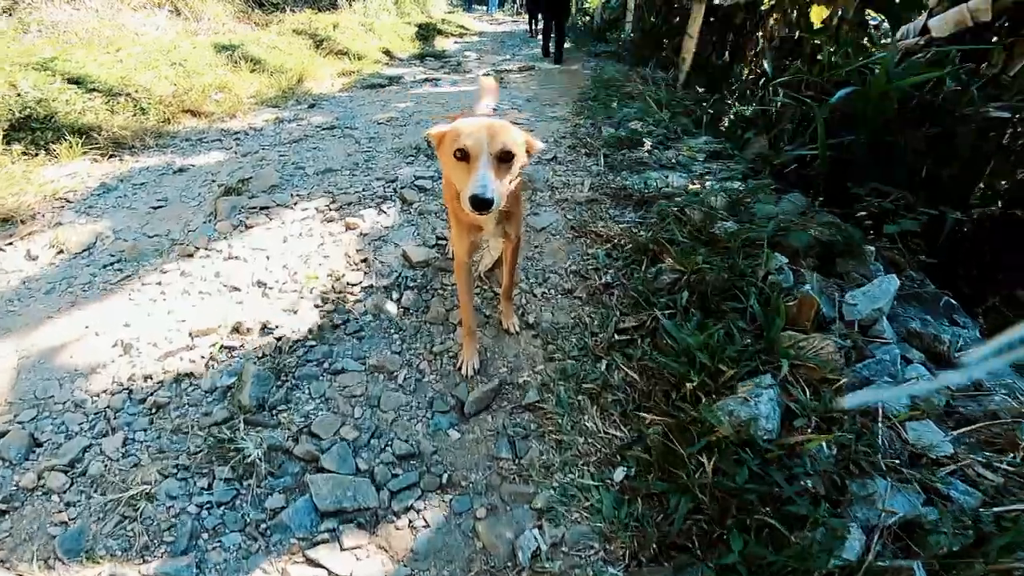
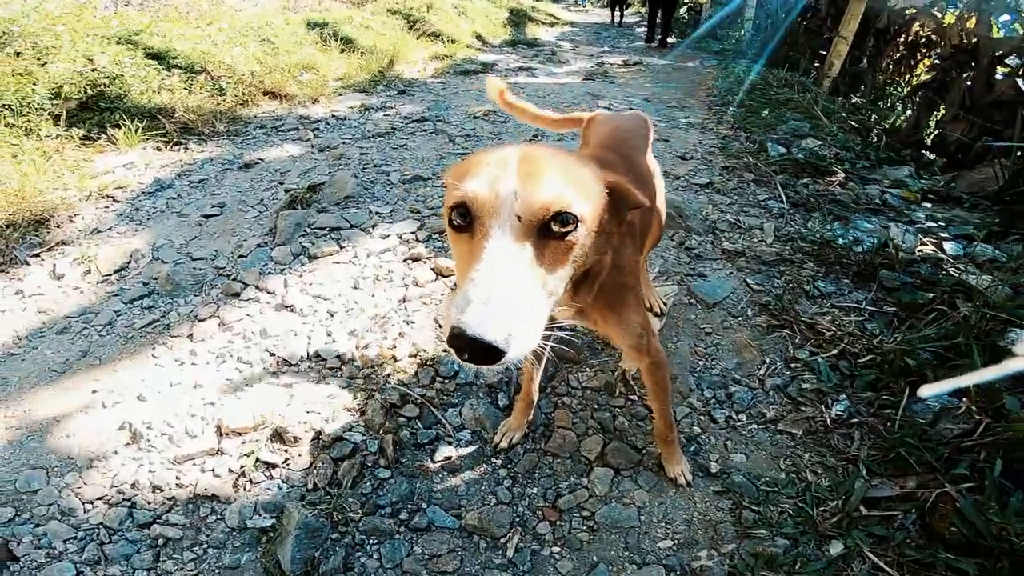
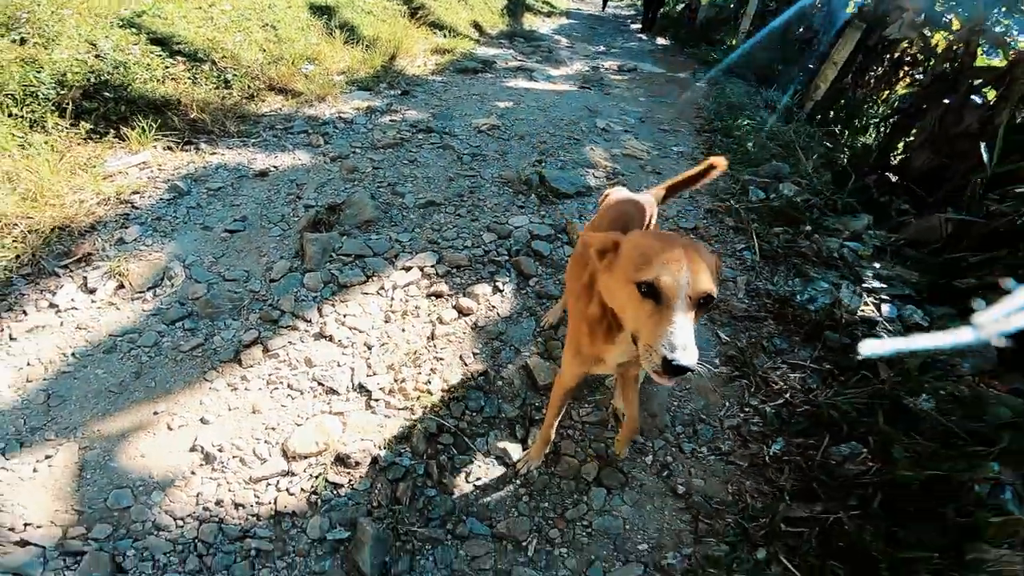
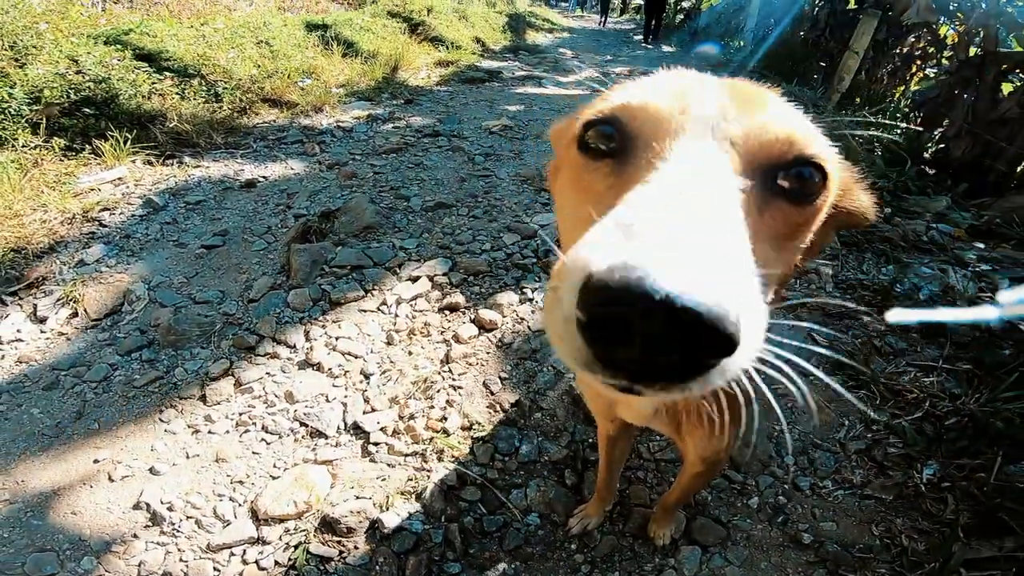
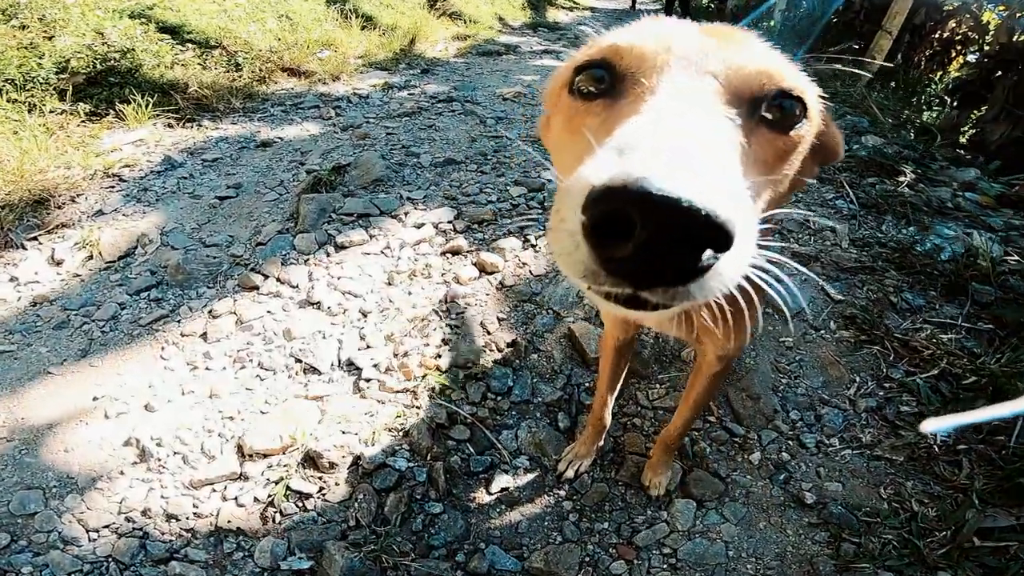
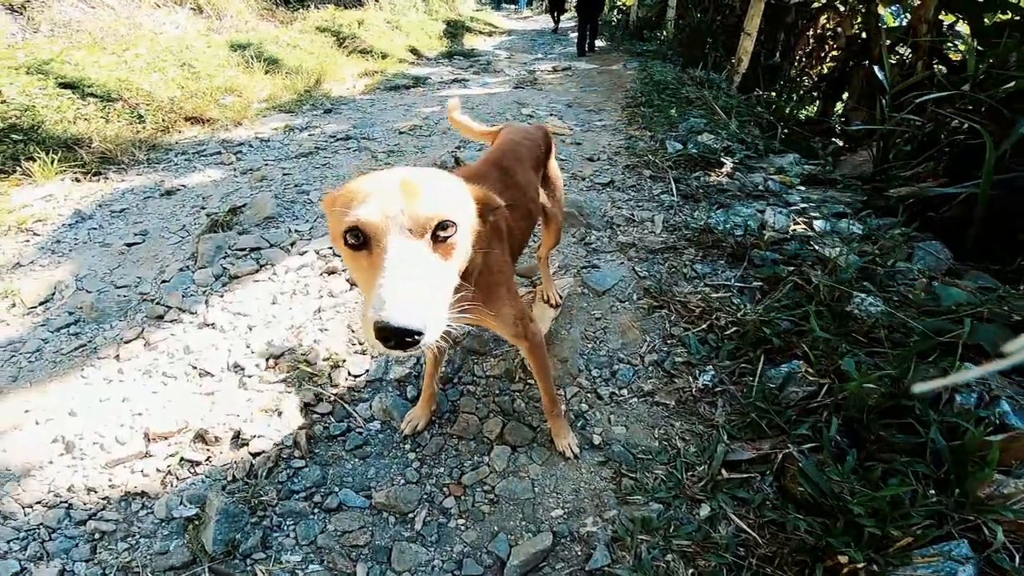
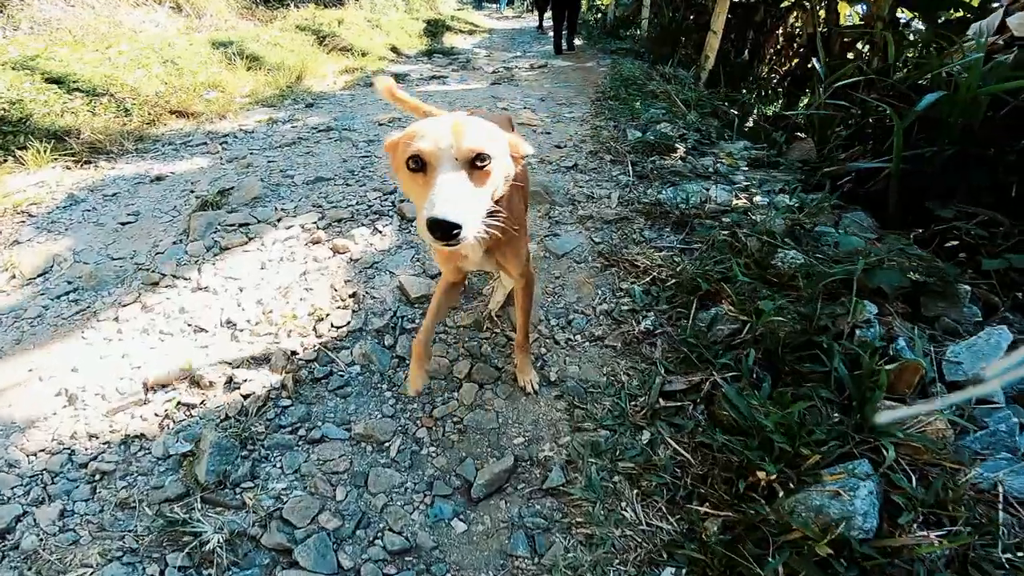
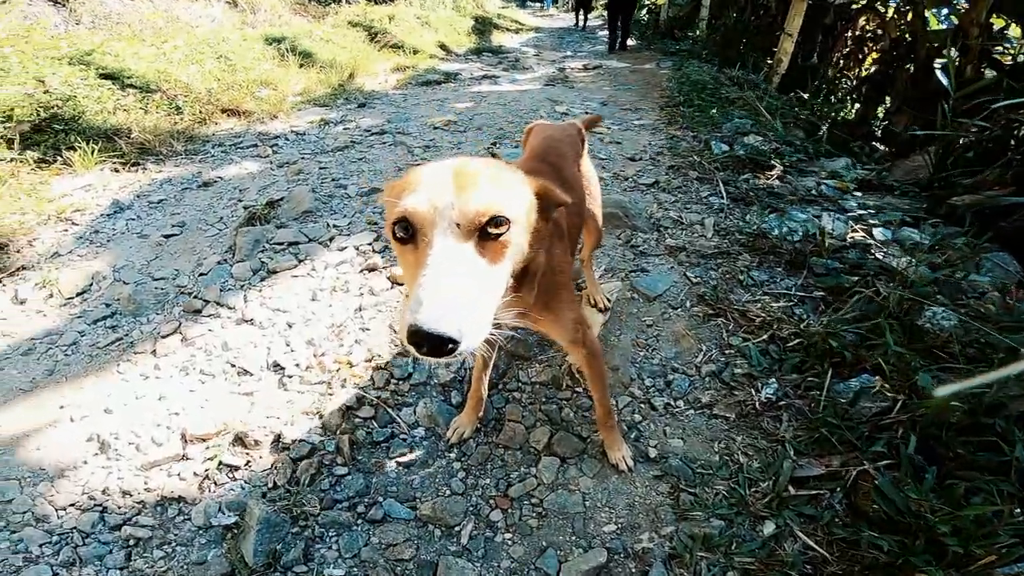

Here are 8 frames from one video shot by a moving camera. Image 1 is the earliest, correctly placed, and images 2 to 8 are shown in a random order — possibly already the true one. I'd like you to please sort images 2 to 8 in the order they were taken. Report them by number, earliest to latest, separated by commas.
7, 6, 8, 2, 5, 4, 3
